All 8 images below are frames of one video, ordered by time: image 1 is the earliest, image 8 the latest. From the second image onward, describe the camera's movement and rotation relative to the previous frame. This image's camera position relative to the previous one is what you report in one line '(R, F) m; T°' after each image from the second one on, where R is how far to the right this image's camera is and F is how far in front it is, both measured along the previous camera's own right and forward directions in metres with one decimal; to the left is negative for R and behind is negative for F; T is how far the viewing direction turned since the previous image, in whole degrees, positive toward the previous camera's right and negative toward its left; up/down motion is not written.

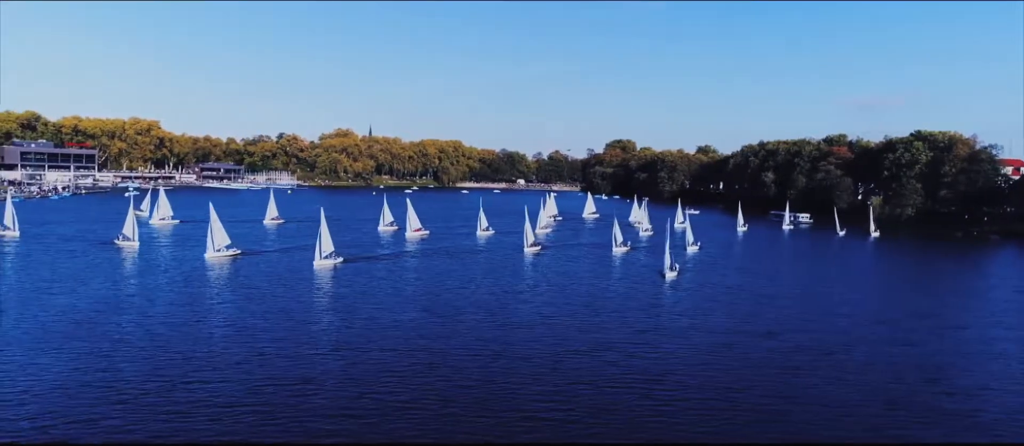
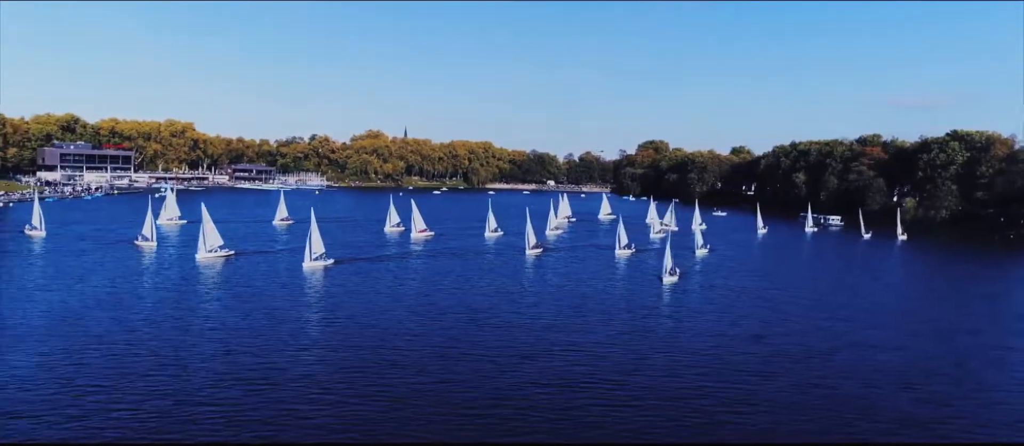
(+2.9, +0.2) m; -3°
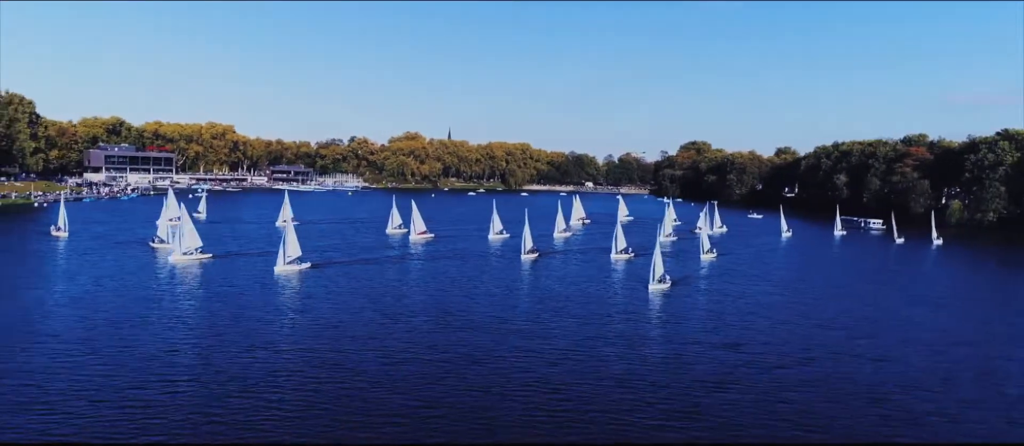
(+4.2, +1.0) m; -4°
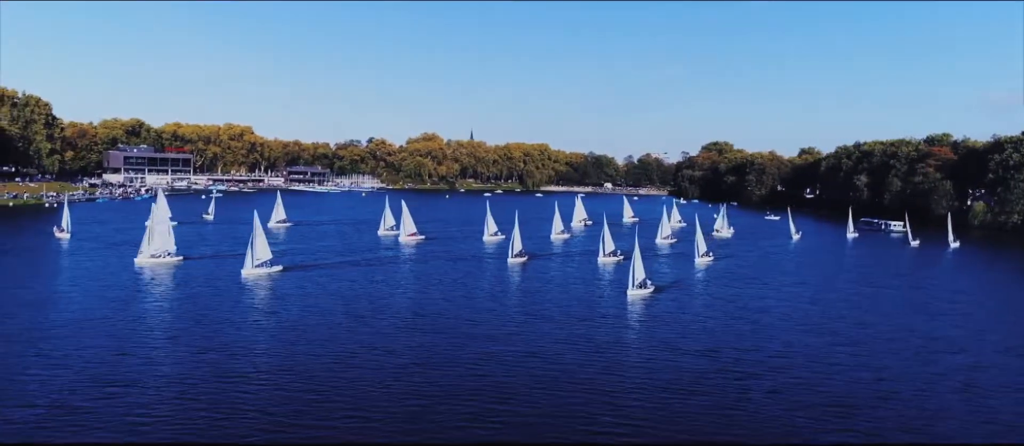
(+2.9, +1.0) m; -2°
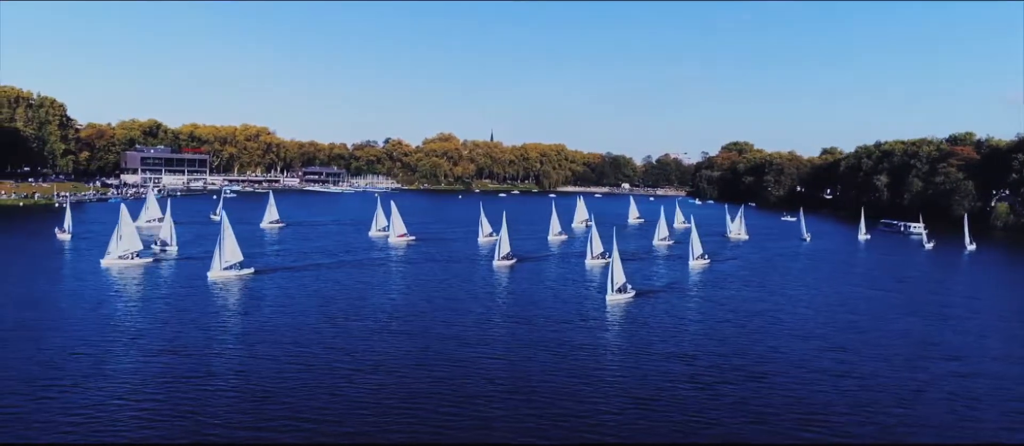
(+2.6, +1.1) m; -2°
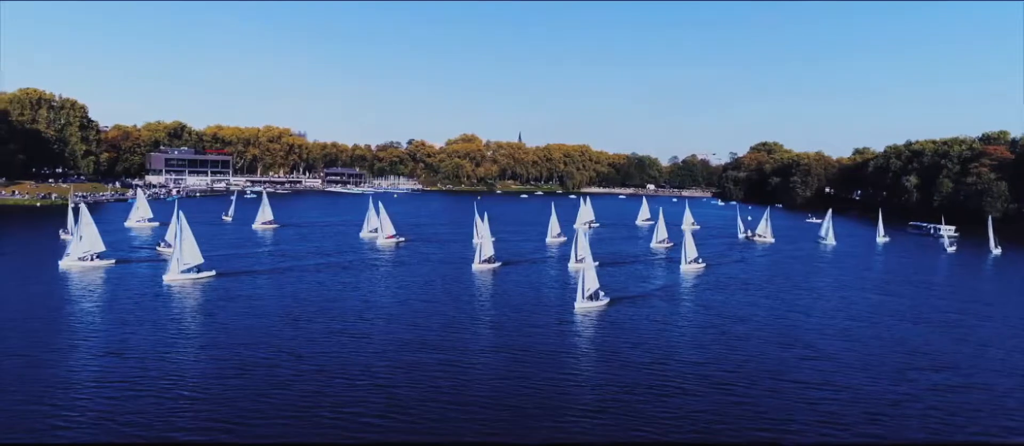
(+3.4, +1.5) m; -3°
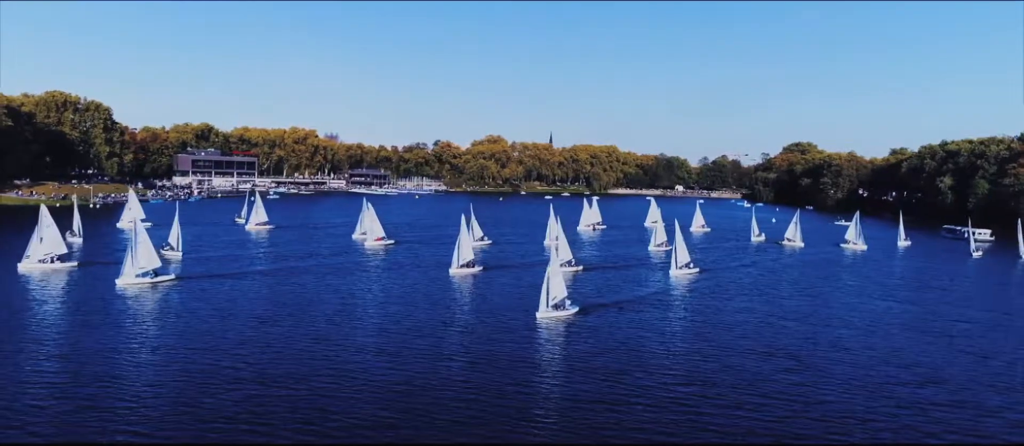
(+3.5, +1.6) m; -3°
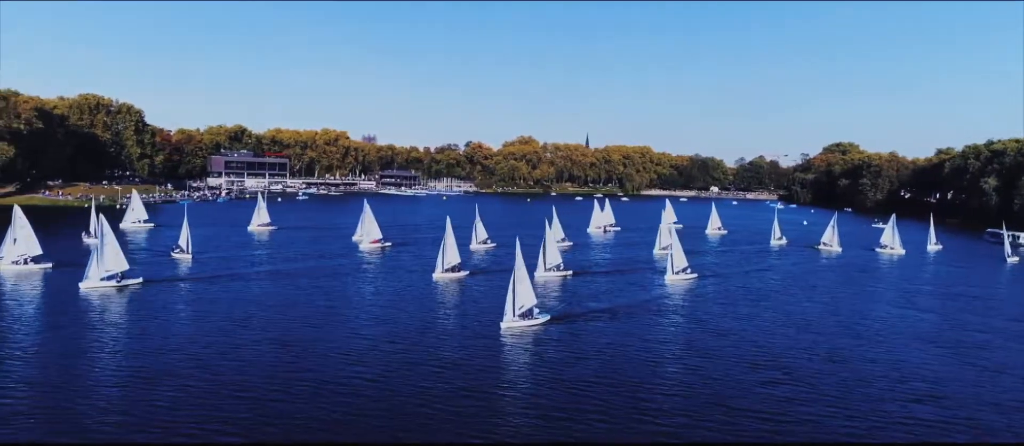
(+3.2, +1.6) m; -3°
